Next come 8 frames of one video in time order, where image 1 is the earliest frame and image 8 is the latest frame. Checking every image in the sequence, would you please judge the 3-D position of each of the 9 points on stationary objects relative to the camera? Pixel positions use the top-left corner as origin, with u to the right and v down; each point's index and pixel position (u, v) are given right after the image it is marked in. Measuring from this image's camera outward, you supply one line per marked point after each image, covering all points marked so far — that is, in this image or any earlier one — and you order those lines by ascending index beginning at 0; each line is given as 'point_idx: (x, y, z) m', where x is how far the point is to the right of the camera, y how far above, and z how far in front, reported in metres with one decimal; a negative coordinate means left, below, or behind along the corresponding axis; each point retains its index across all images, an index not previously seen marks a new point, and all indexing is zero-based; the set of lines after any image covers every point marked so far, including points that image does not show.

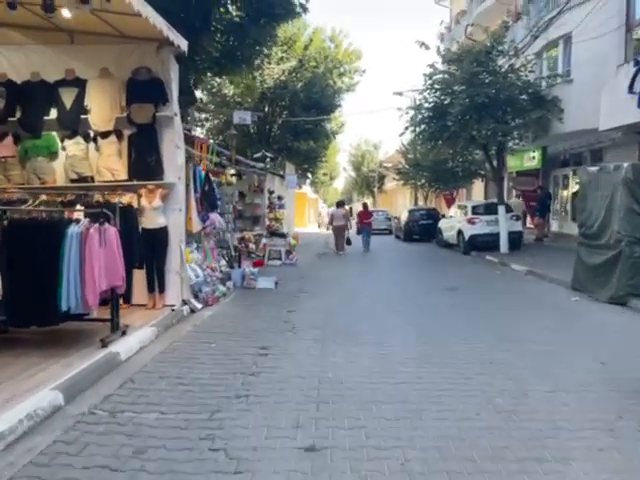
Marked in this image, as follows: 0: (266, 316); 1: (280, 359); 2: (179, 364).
0: (-1.0, -1.4, +9.8) m
1: (-0.5, -1.6, +7.1) m
2: (-1.8, -1.6, +6.9) m
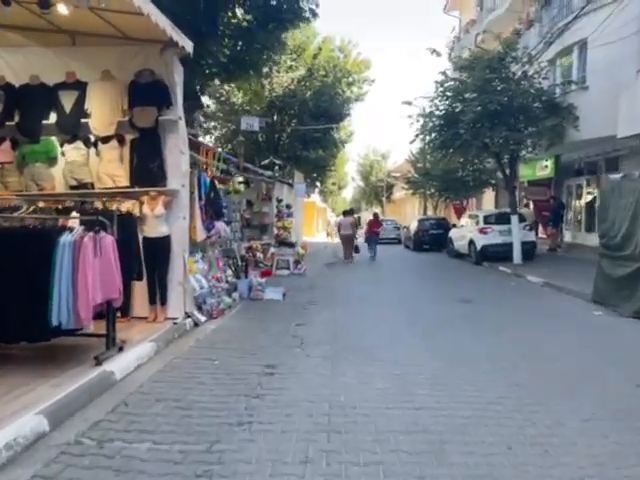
0: (-0.8, -1.6, +9.3) m
1: (-0.4, -1.7, +6.6) m
2: (-1.7, -1.7, +6.4) m
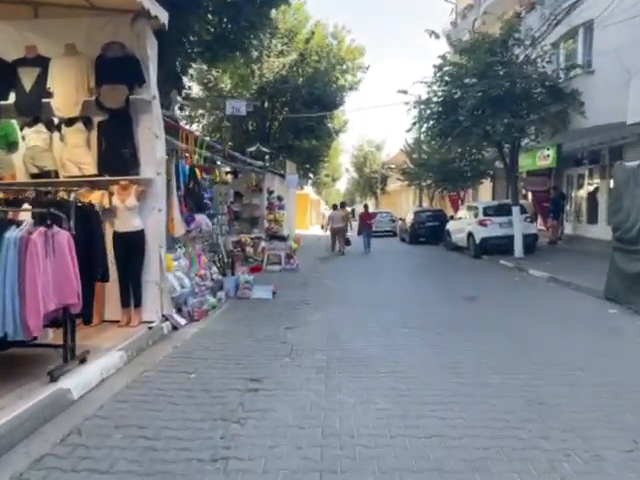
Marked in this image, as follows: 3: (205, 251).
0: (-0.9, -1.5, +8.3) m
1: (-0.5, -1.6, +5.6) m
2: (-1.8, -1.7, +5.5) m
3: (-2.5, -0.3, +11.5) m
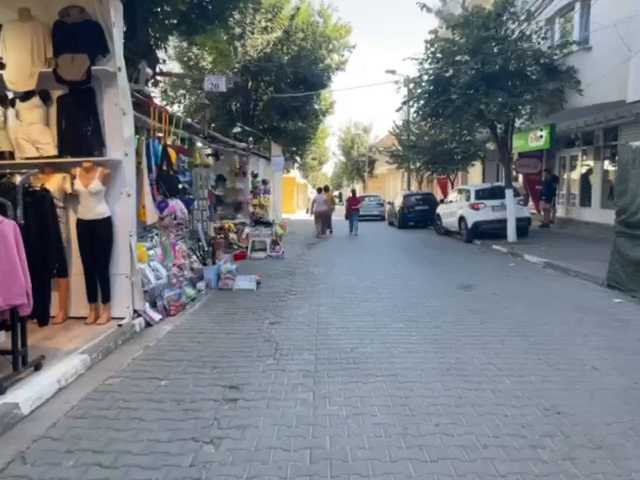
0: (-1.1, -1.3, +7.6) m
1: (-0.6, -1.5, +4.9) m
2: (-1.9, -1.6, +4.7) m
3: (-2.8, 0.0, +10.7) m
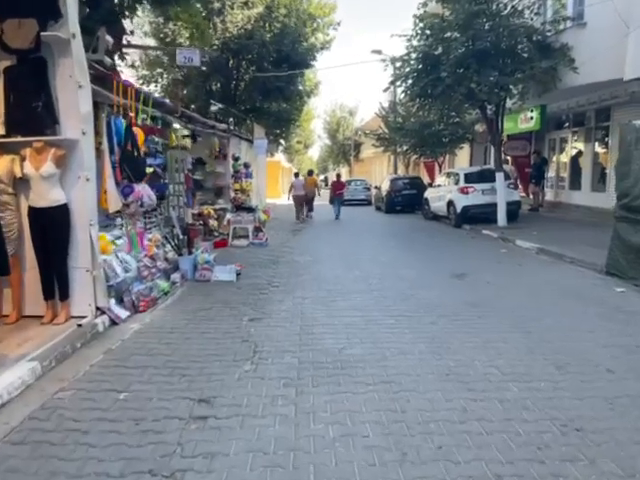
0: (-1.3, -1.2, +6.9) m
1: (-0.7, -1.5, +4.2) m
2: (-2.0, -1.5, +4.0) m
3: (-3.1, +0.2, +9.9) m
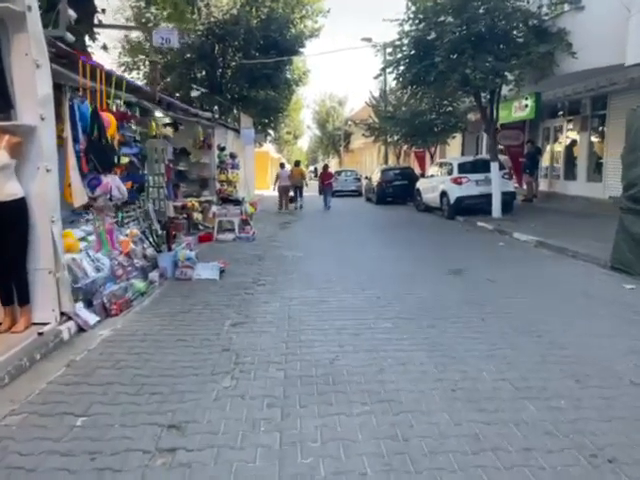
0: (-1.4, -1.1, +6.2) m
1: (-0.8, -1.5, +3.6) m
2: (-2.1, -1.6, +3.3) m
3: (-3.3, +0.3, +9.1) m
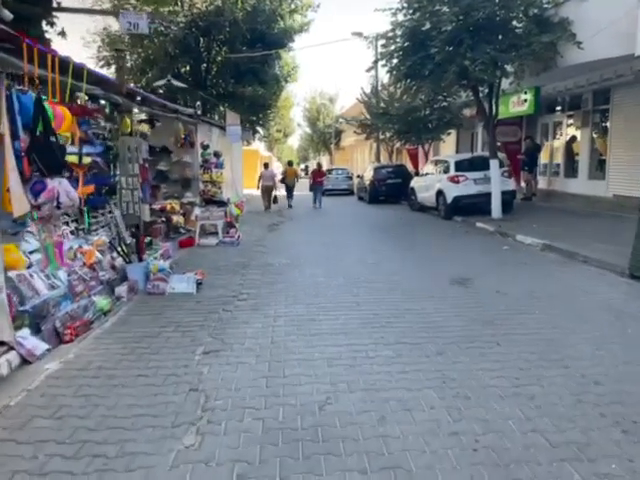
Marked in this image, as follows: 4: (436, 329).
0: (-1.6, -1.3, +5.2) m
1: (-0.9, -1.6, +2.6) m
2: (-2.1, -1.7, +2.3) m
3: (-3.4, +0.1, +8.1) m
4: (+1.4, -1.0, +6.4) m
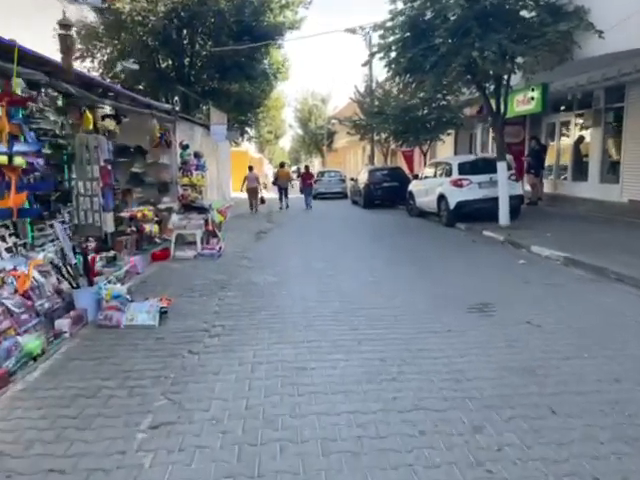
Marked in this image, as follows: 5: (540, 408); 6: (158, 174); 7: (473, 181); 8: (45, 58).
0: (-1.6, -1.5, +3.6) m
1: (-0.9, -1.9, +1.0) m
2: (-2.2, -1.9, +0.7) m
3: (-3.5, -0.1, +6.5) m
4: (+1.3, -1.3, +4.9) m
5: (+1.8, -1.3, +4.4) m
6: (-4.2, +1.7, +14.0) m
7: (+4.8, +1.9, +17.1) m
8: (-3.4, +2.2, +6.5) m
